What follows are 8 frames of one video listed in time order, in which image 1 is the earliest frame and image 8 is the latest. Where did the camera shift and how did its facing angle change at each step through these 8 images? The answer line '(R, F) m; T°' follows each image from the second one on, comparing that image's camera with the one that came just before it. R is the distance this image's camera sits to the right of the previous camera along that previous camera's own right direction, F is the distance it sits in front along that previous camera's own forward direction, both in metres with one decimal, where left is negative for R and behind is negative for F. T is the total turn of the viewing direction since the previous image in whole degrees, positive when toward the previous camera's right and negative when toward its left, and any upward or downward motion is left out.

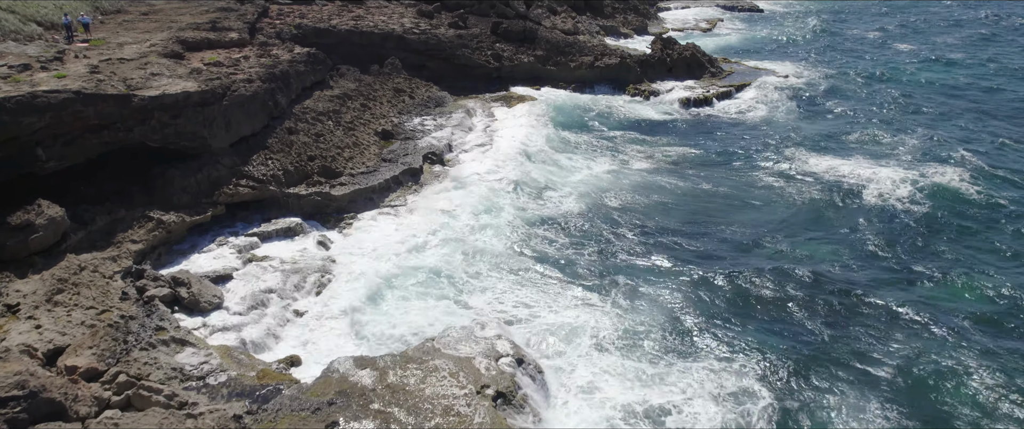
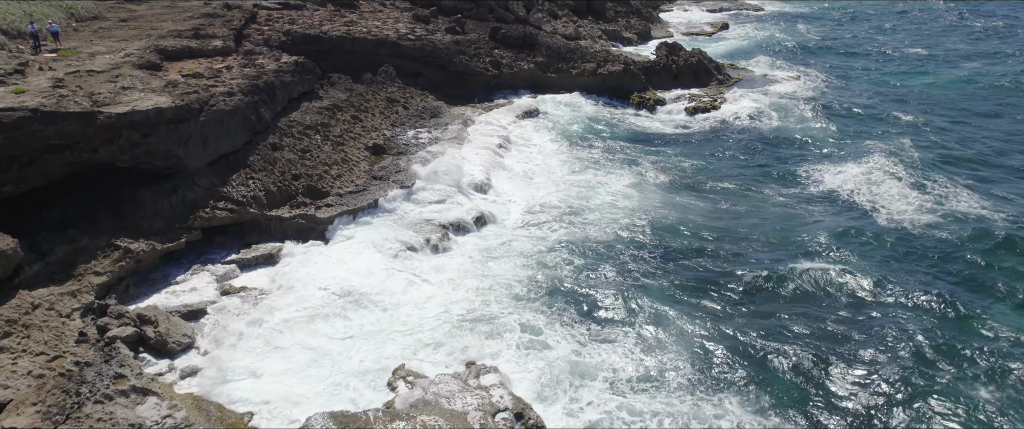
(0.0, +1.6) m; 0°
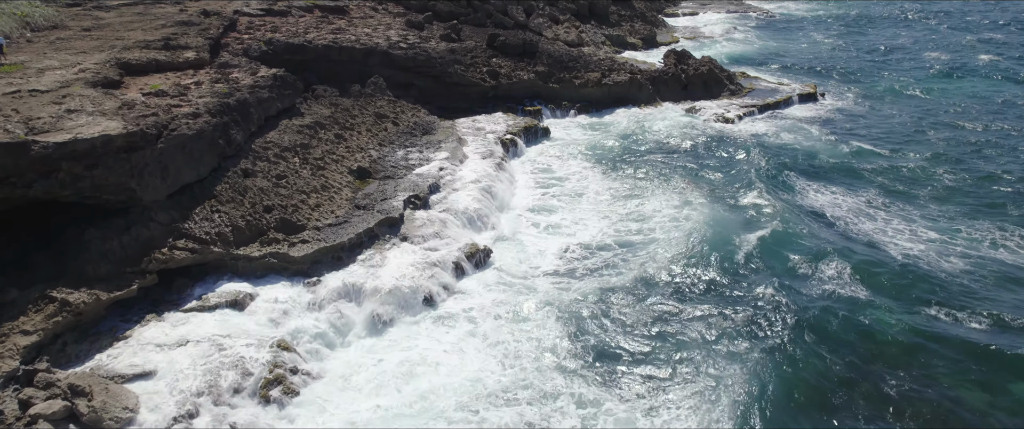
(0.0, +2.4) m; 0°
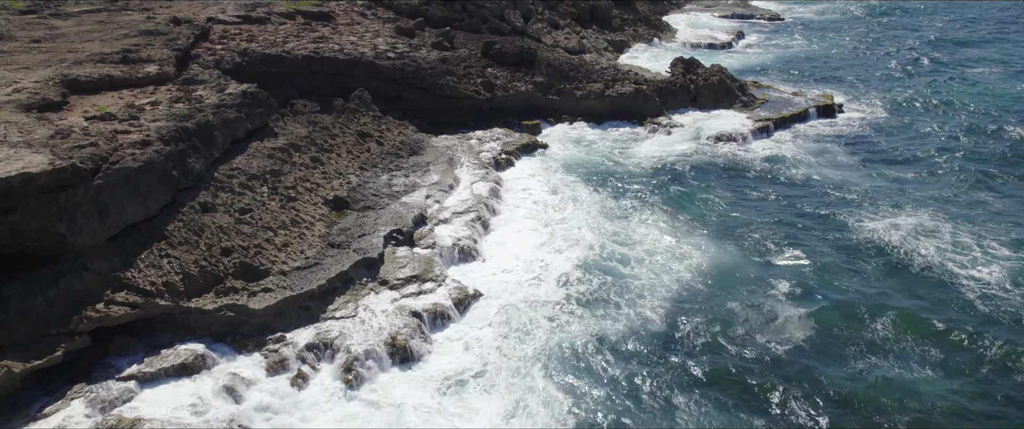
(+0.1, +2.5) m; 0°
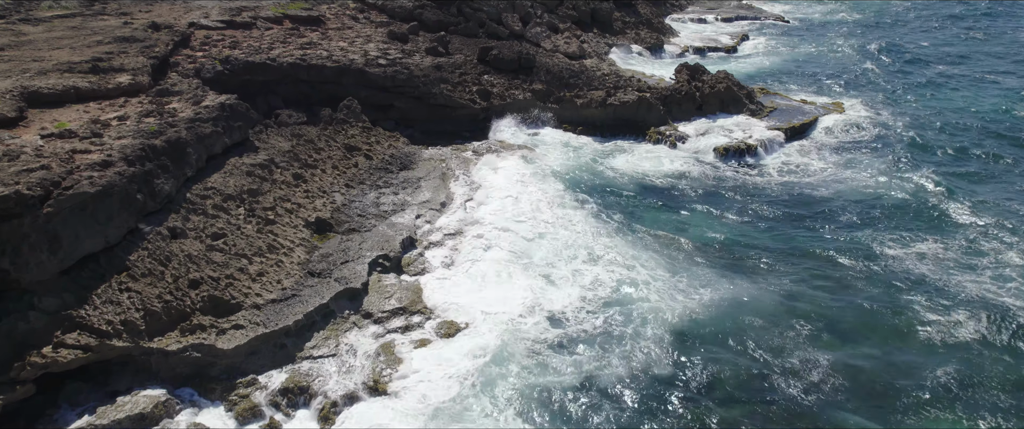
(+0.1, +1.5) m; 0°
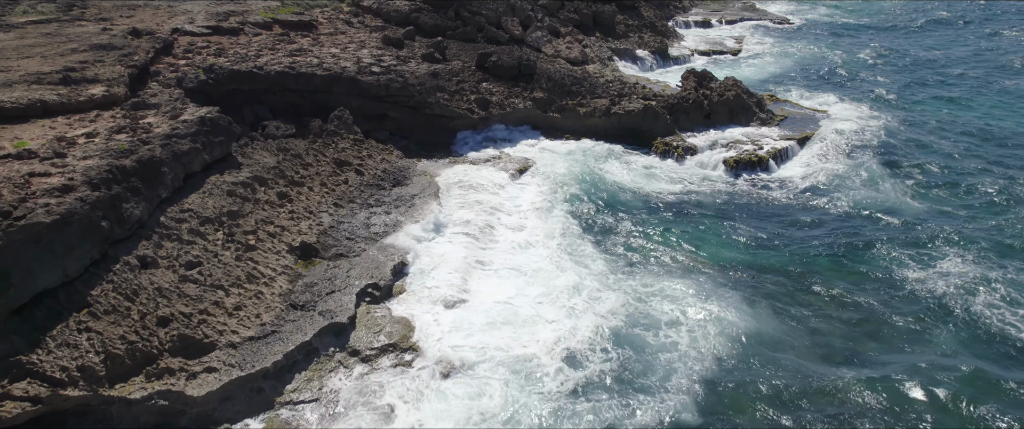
(0.0, +1.4) m; 0°
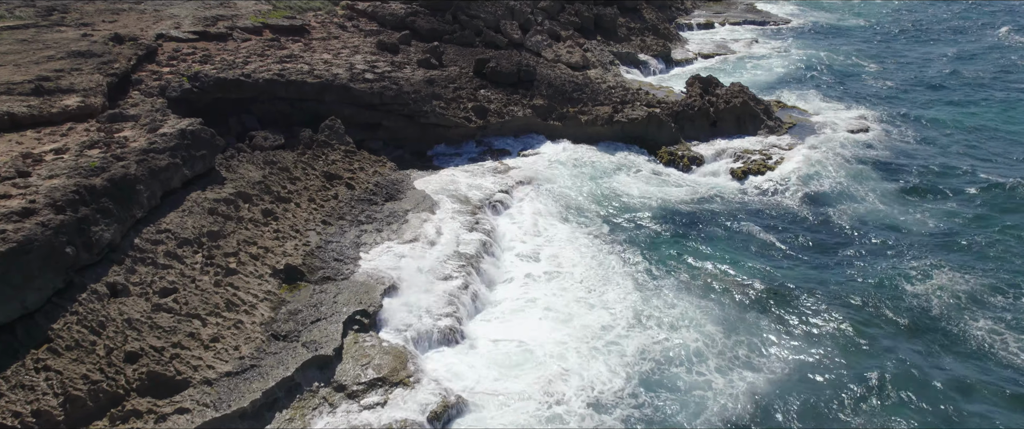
(0.0, +1.1) m; 0°
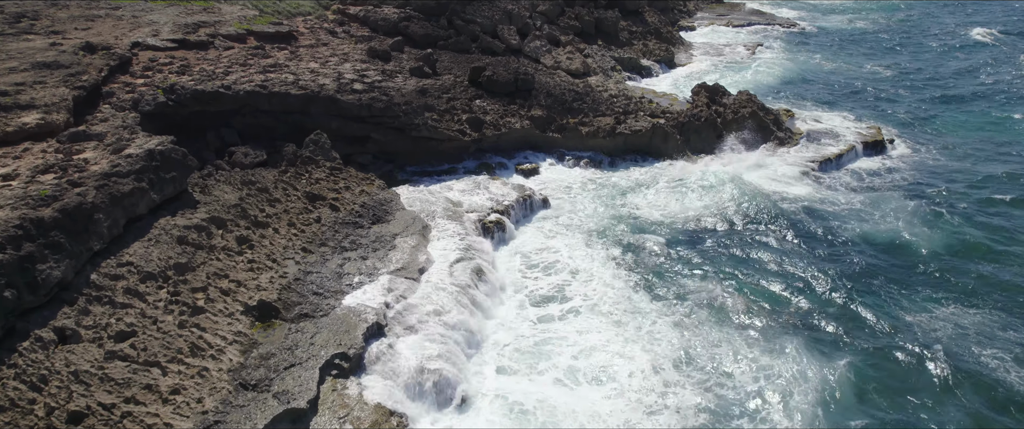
(+0.1, +1.5) m; 0°
